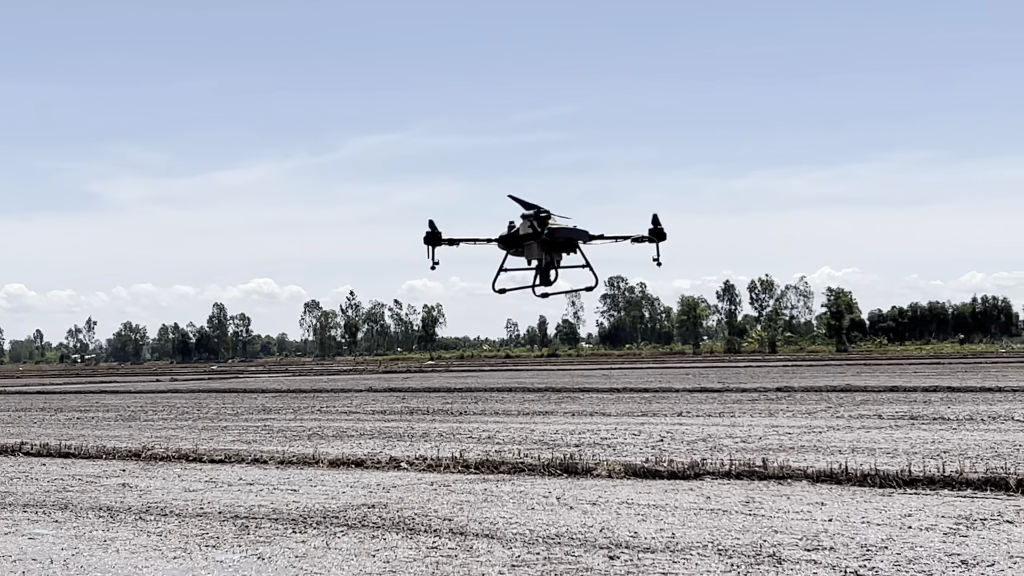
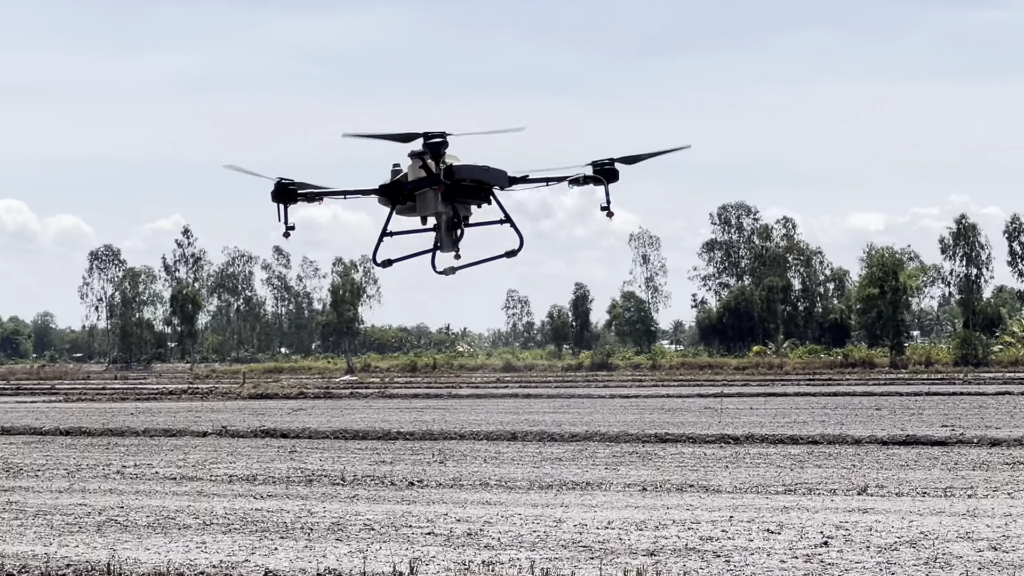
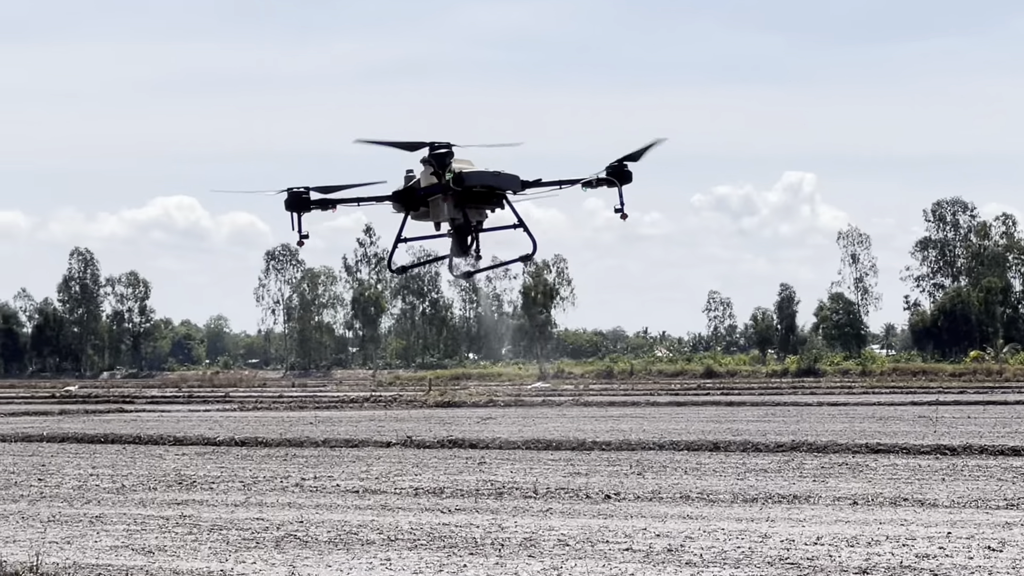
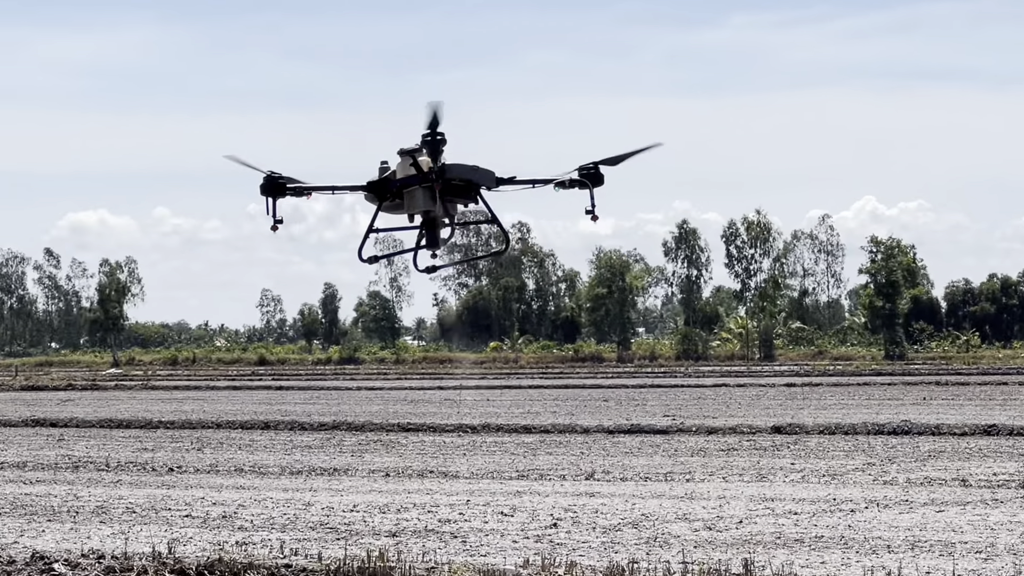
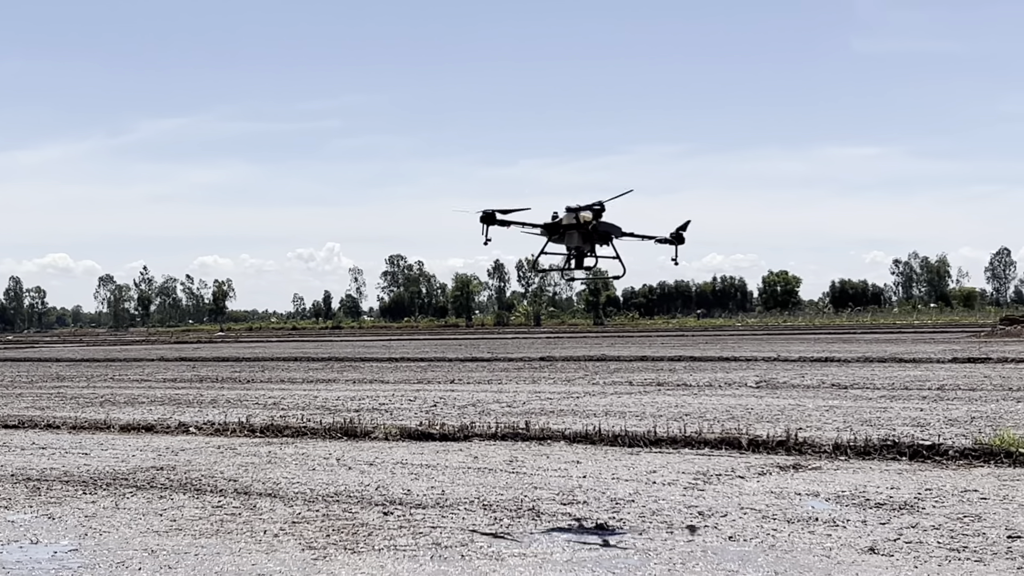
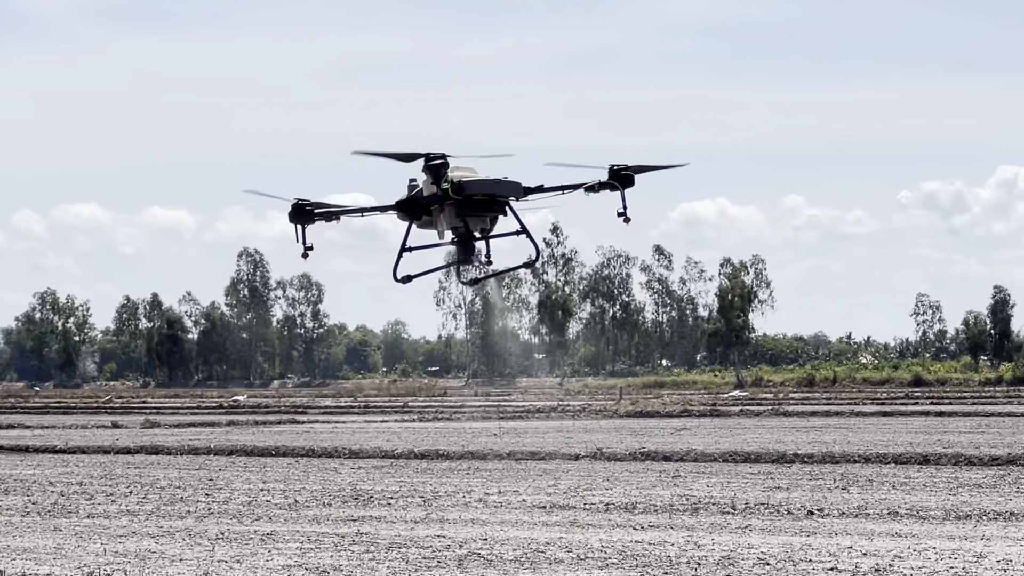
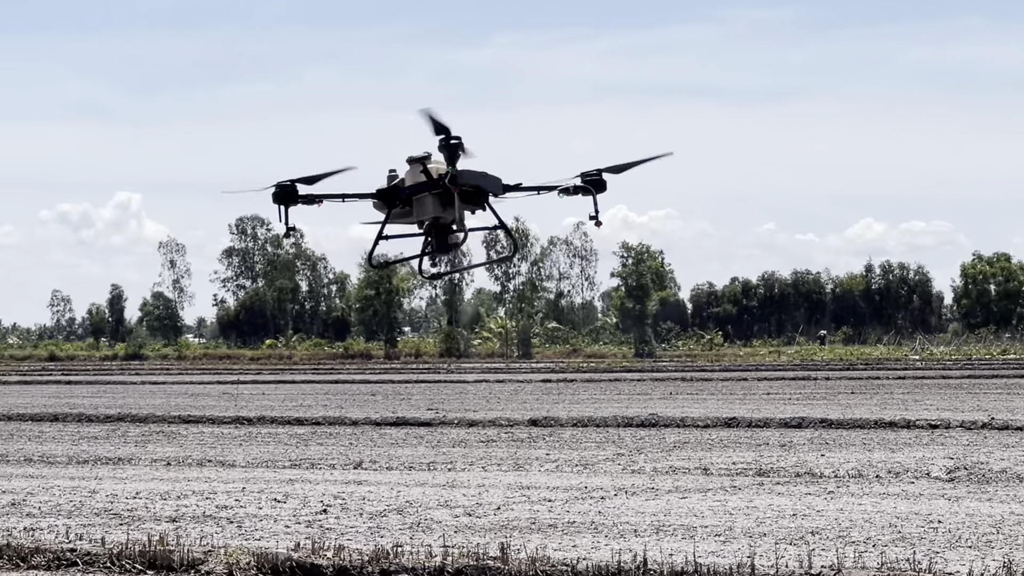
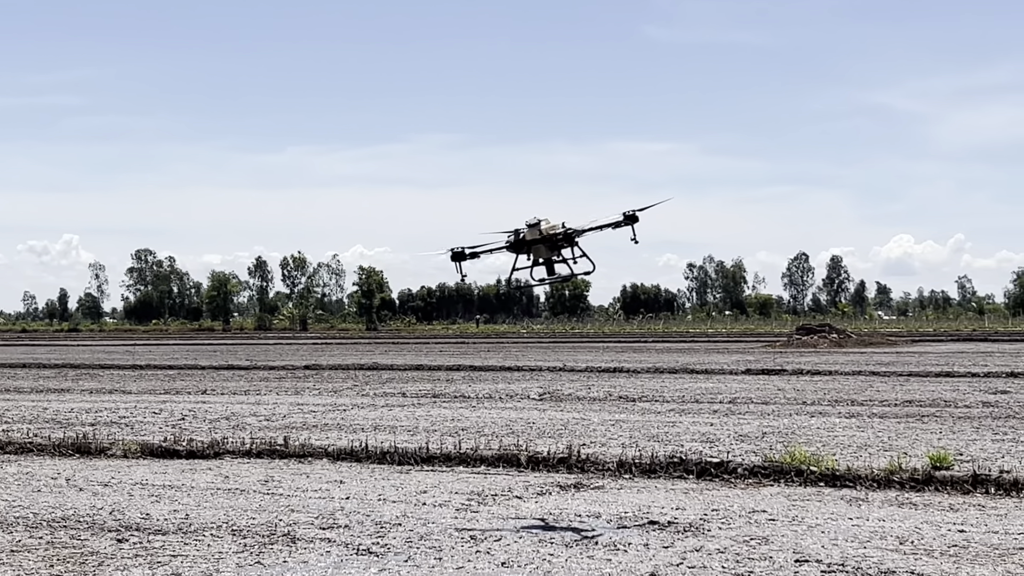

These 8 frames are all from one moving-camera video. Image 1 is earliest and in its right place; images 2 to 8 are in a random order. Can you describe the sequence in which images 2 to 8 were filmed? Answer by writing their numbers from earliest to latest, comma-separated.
5, 8, 7, 4, 2, 3, 6
